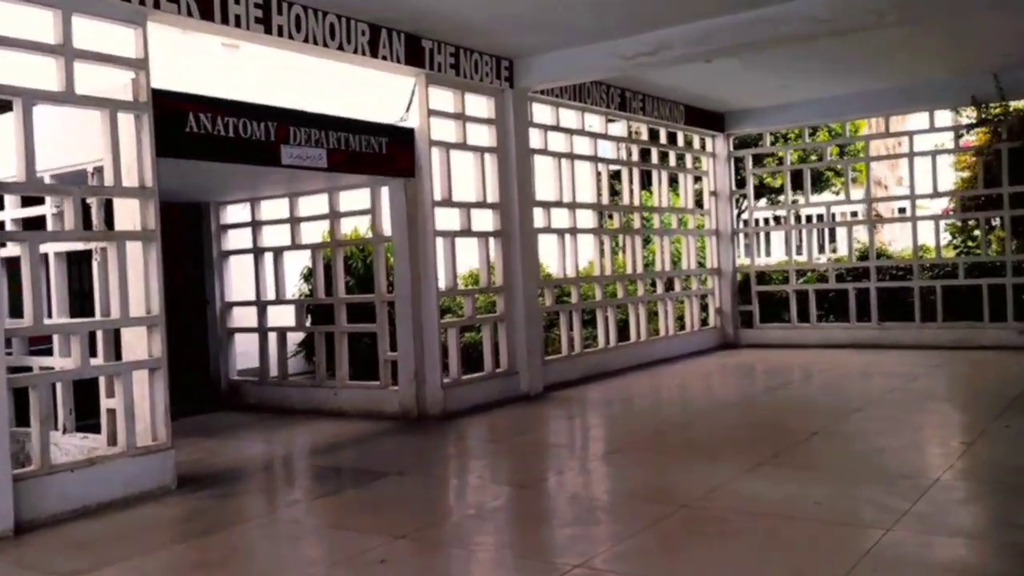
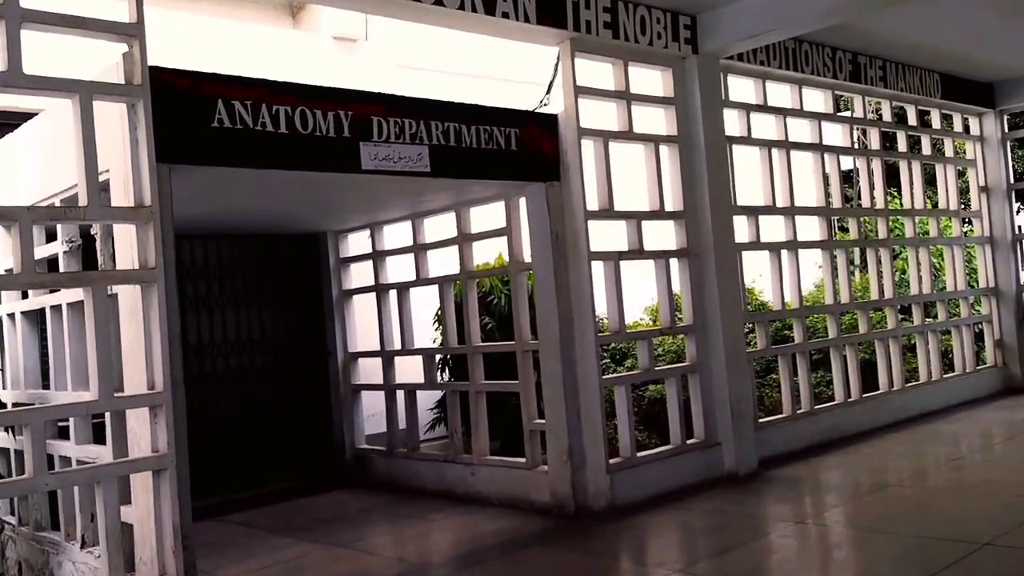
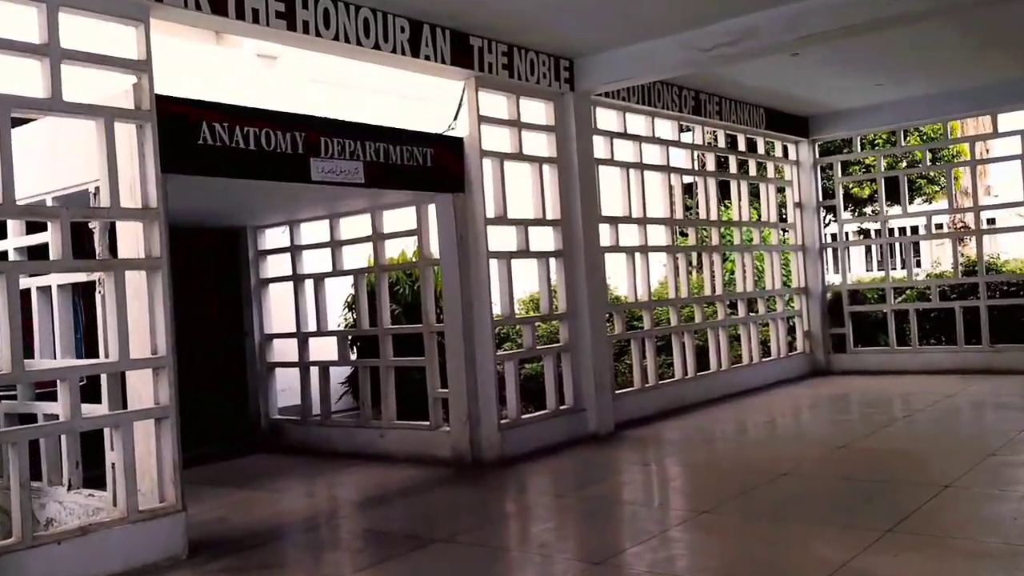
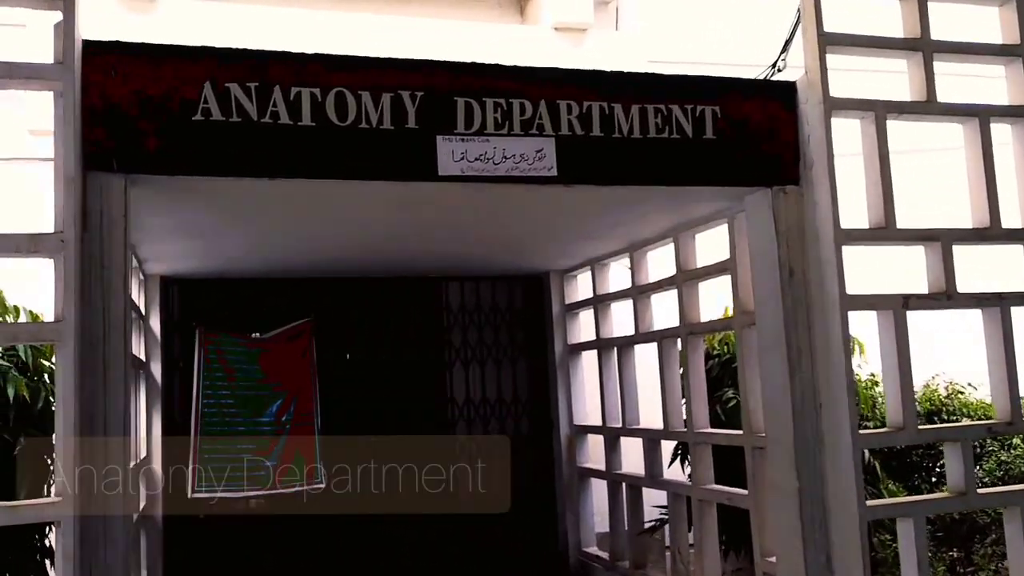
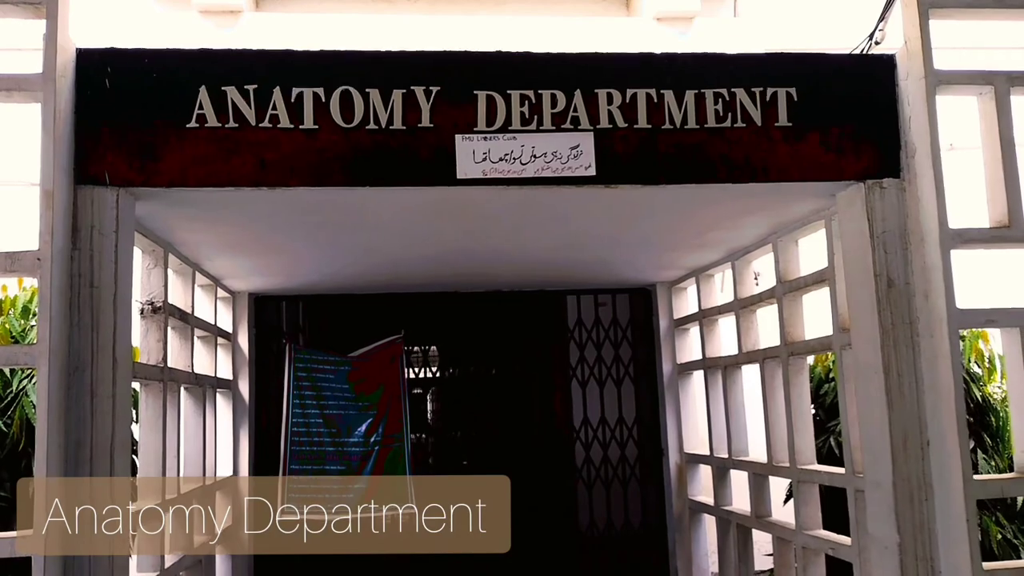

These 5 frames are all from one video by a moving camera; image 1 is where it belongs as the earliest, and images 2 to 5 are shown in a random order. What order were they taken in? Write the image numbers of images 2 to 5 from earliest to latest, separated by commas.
3, 2, 4, 5
